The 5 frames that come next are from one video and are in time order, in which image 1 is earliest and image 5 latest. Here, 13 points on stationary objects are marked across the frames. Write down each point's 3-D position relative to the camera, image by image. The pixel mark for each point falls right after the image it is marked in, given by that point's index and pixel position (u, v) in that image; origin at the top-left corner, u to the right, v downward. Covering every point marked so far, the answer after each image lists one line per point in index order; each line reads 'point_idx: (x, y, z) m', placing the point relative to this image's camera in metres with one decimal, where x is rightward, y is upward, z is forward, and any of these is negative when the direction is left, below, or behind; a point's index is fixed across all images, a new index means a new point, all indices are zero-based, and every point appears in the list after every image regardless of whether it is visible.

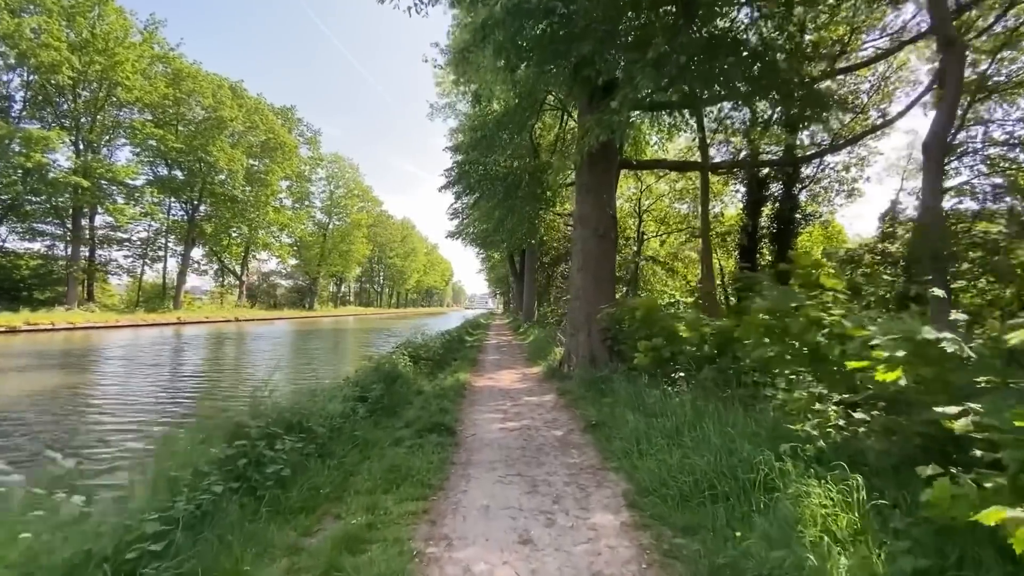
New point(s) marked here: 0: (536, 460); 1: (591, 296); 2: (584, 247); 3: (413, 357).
0: (+0.2, -1.6, +4.4) m
1: (+1.5, -0.1, +8.3) m
2: (+1.3, +0.8, +8.6) m
3: (-2.0, -1.4, +9.1) m
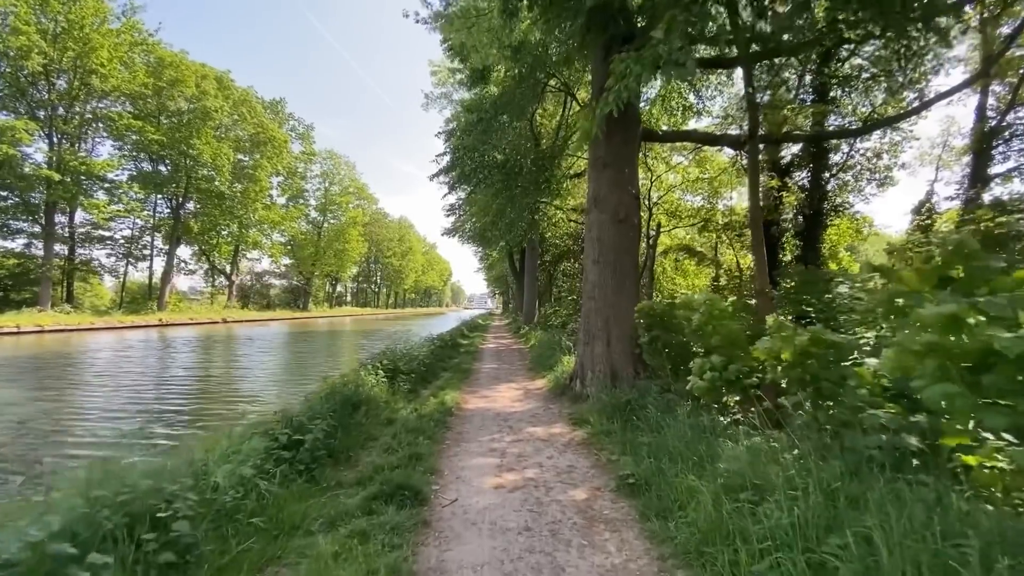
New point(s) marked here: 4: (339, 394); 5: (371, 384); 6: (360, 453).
0: (+0.2, -1.6, +2.7) m
1: (+1.4, -0.1, +6.7) m
2: (+1.3, +0.8, +6.9) m
3: (-2.0, -1.4, +7.4) m
4: (-2.0, -1.3, +5.5) m
5: (-2.0, -1.4, +6.3) m
6: (-1.5, -1.6, +4.4) m
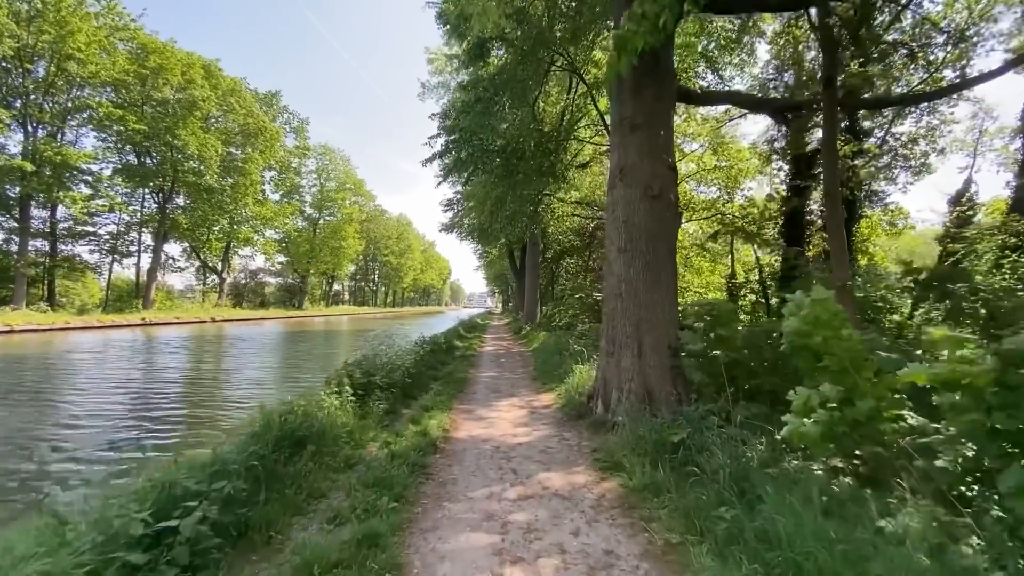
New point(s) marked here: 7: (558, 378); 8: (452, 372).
0: (+0.3, -1.6, +1.2) m
1: (+1.5, 0.0, +5.2) m
2: (+1.4, +0.9, +5.4) m
3: (-2.0, -1.3, +6.0) m
4: (-2.0, -1.2, +4.0) m
5: (-1.9, -1.3, +4.9) m
6: (-1.4, -1.5, +2.9) m
7: (+0.8, -1.6, +8.1) m
8: (-1.2, -1.7, +9.3) m
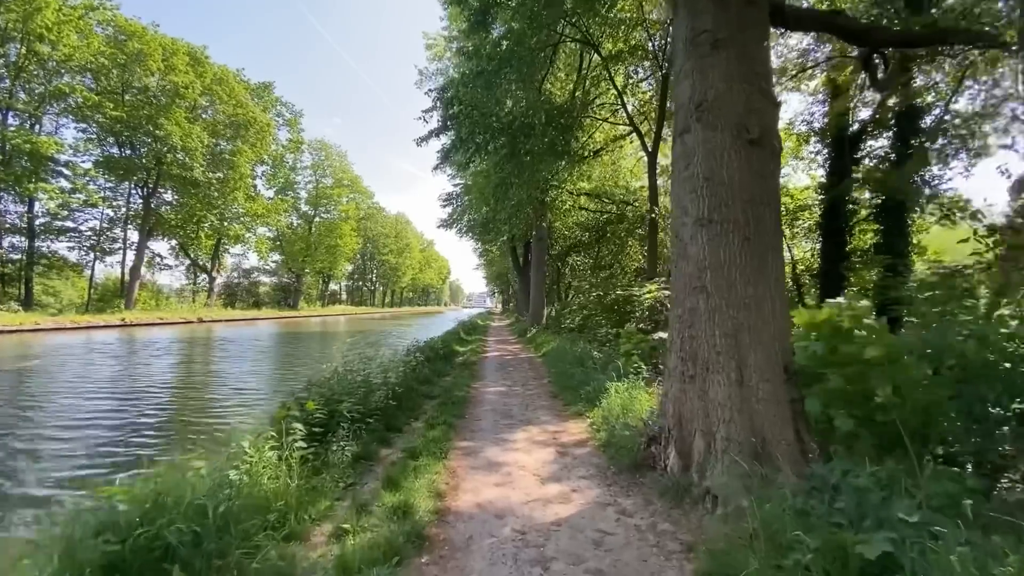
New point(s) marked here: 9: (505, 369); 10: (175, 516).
0: (+0.5, -1.5, -0.5) m
1: (+1.7, 0.0, +3.4) m
2: (+1.6, +0.9, +3.6) m
3: (-1.8, -1.2, +4.2) m
4: (-1.8, -1.1, +2.2) m
5: (-1.7, -1.2, +3.1) m
6: (-1.2, -1.5, +1.1) m
7: (+1.0, -1.5, +6.3) m
8: (-1.0, -1.6, +7.5) m
9: (-0.2, -1.9, +10.9) m
10: (-1.7, -1.1, +2.4) m
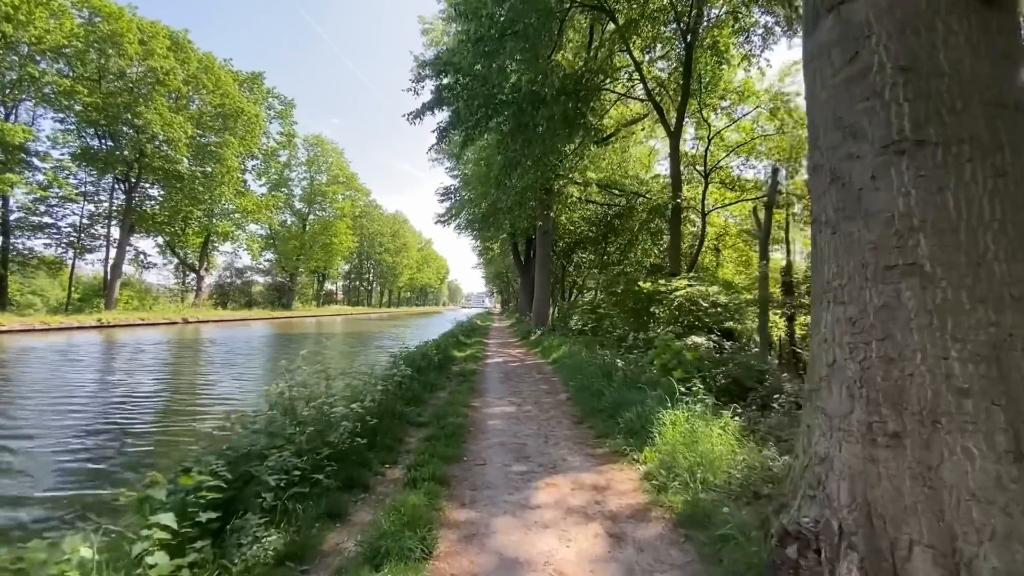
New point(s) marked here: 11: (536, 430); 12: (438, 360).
0: (+0.7, -1.4, -2.2) m
1: (+1.9, +0.1, +1.8) m
2: (+1.7, +1.0, +2.0) m
3: (-1.6, -1.1, +2.5) m
4: (-1.6, -1.0, +0.6) m
5: (-1.5, -1.1, +1.4) m
6: (-1.0, -1.4, -0.5) m
7: (+1.2, -1.4, +4.7) m
8: (-0.9, -1.6, +5.9) m
9: (0.0, -1.8, +9.3) m
10: (-1.5, -1.0, +0.7) m
11: (+0.3, -1.6, +5.3) m
12: (-1.6, -1.6, +10.0) m
